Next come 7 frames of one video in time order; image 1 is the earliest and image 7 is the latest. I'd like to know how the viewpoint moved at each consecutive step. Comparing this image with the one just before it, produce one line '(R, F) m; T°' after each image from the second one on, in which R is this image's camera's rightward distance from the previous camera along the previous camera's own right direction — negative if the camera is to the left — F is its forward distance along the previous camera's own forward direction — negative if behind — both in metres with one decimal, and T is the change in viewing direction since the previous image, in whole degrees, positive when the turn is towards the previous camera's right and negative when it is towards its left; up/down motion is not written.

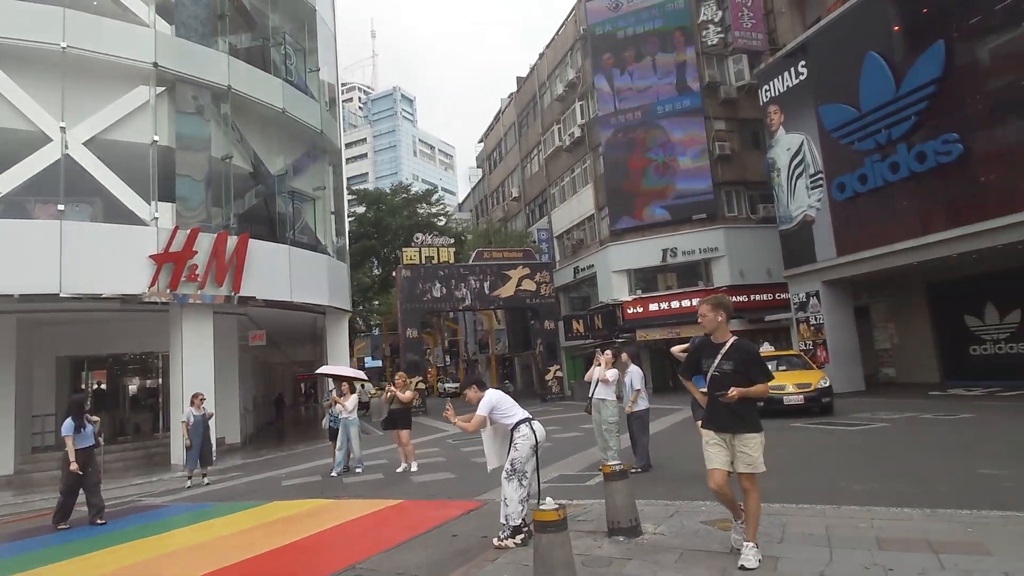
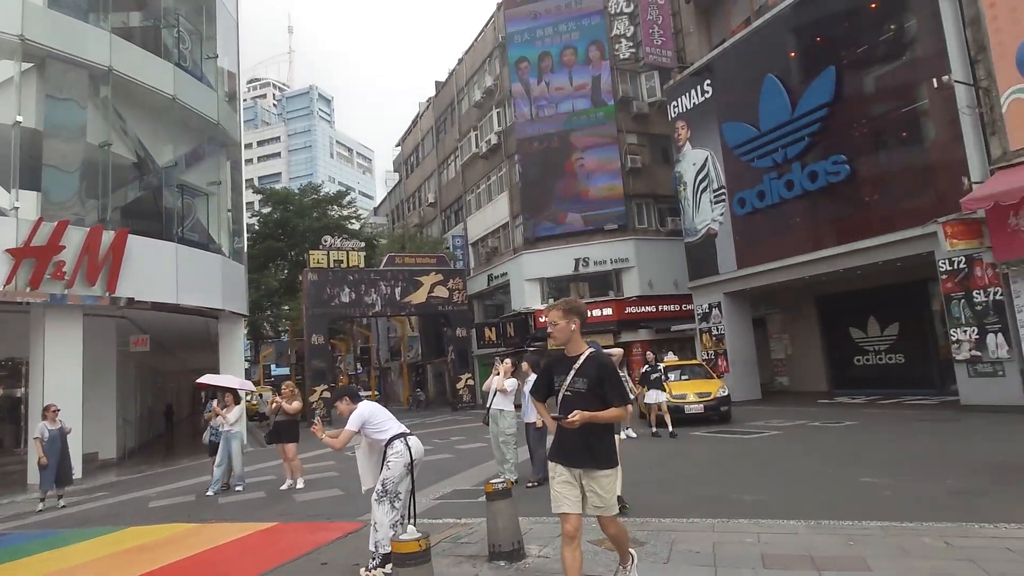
(+0.3, +0.4) m; +7°
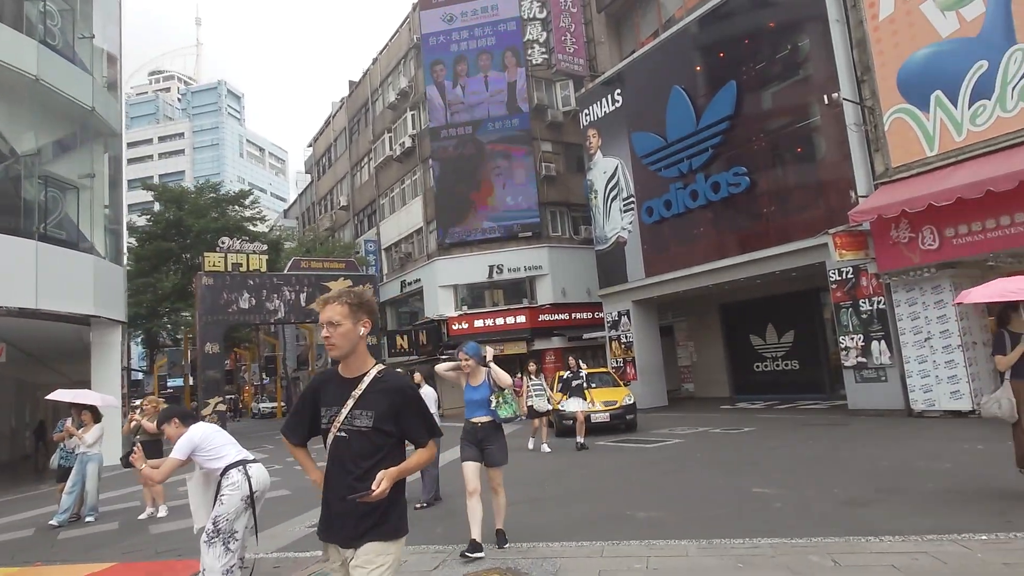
(+0.4, +0.5) m; +7°
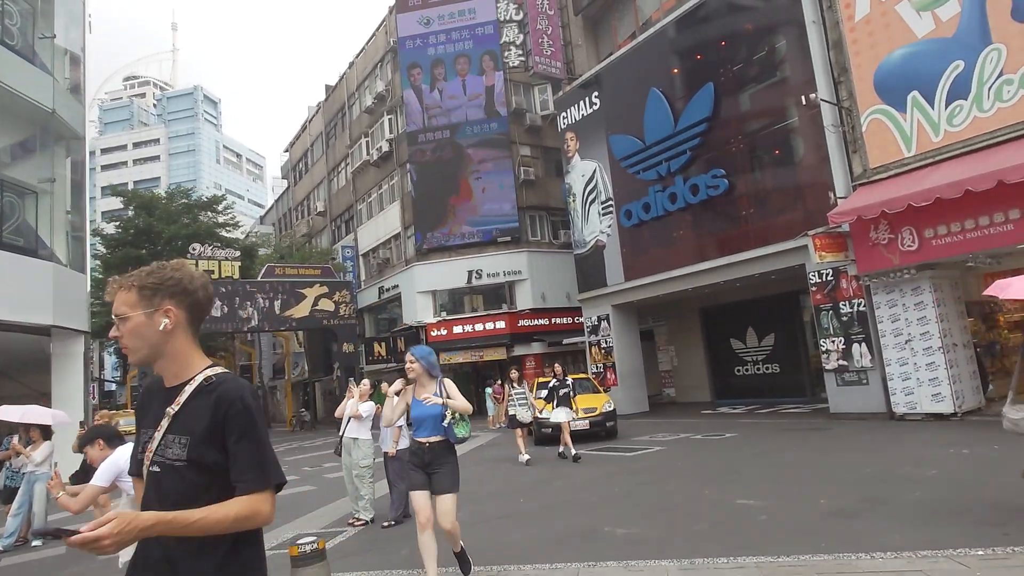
(+0.1, +0.3) m; +2°
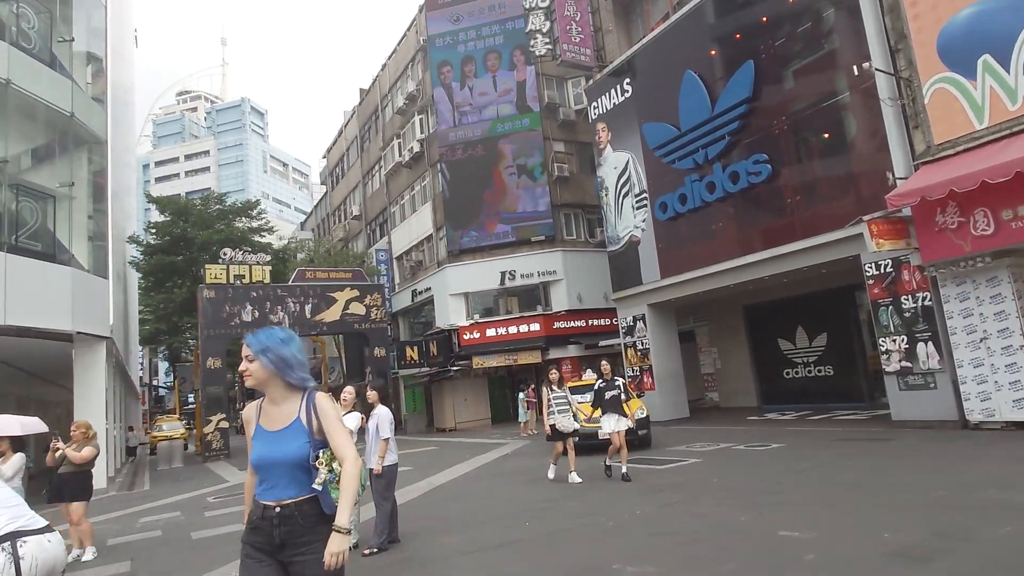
(+0.5, +0.9) m; -4°
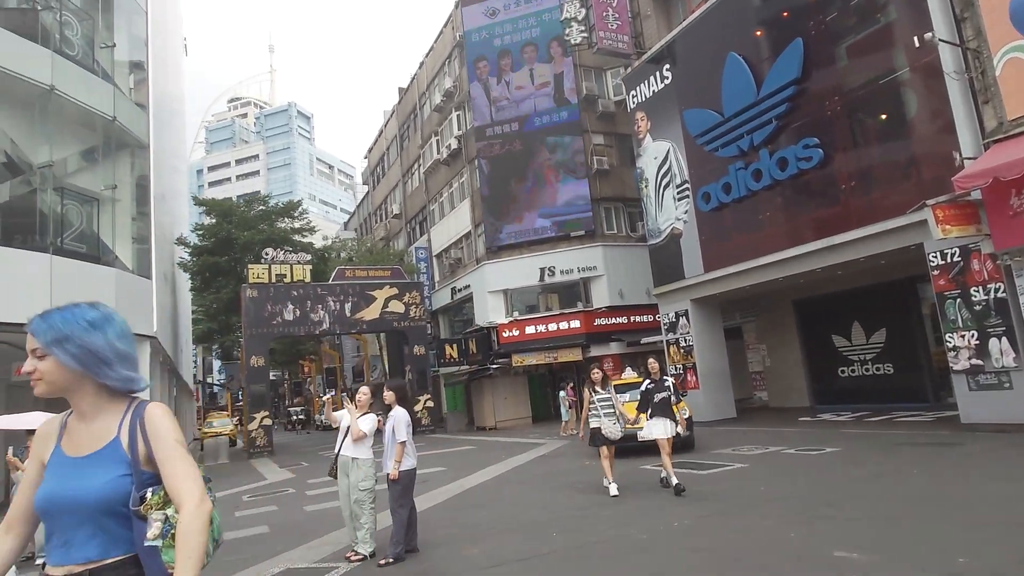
(+0.2, +0.4) m; -4°
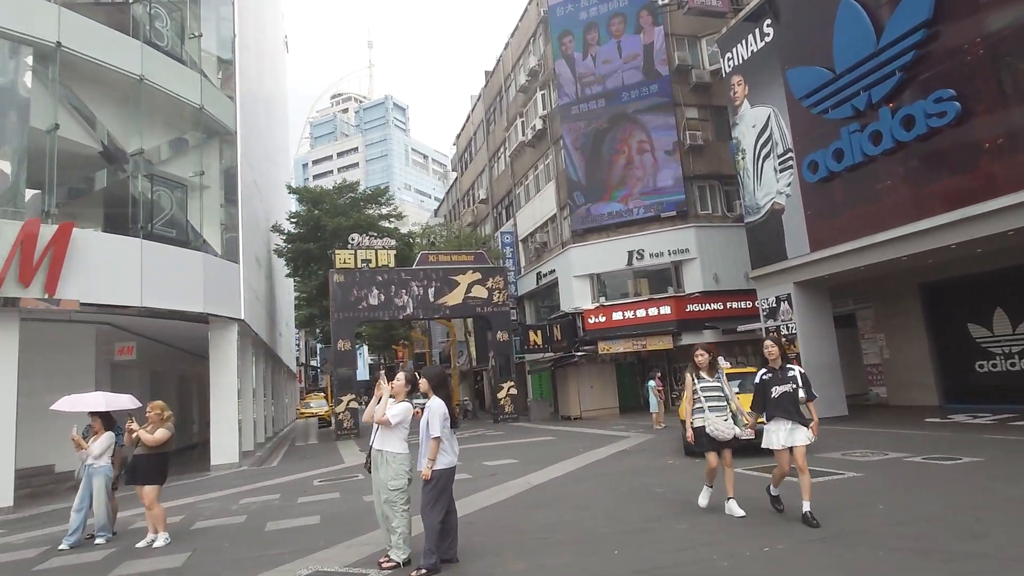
(+0.3, +0.9) m; -9°
